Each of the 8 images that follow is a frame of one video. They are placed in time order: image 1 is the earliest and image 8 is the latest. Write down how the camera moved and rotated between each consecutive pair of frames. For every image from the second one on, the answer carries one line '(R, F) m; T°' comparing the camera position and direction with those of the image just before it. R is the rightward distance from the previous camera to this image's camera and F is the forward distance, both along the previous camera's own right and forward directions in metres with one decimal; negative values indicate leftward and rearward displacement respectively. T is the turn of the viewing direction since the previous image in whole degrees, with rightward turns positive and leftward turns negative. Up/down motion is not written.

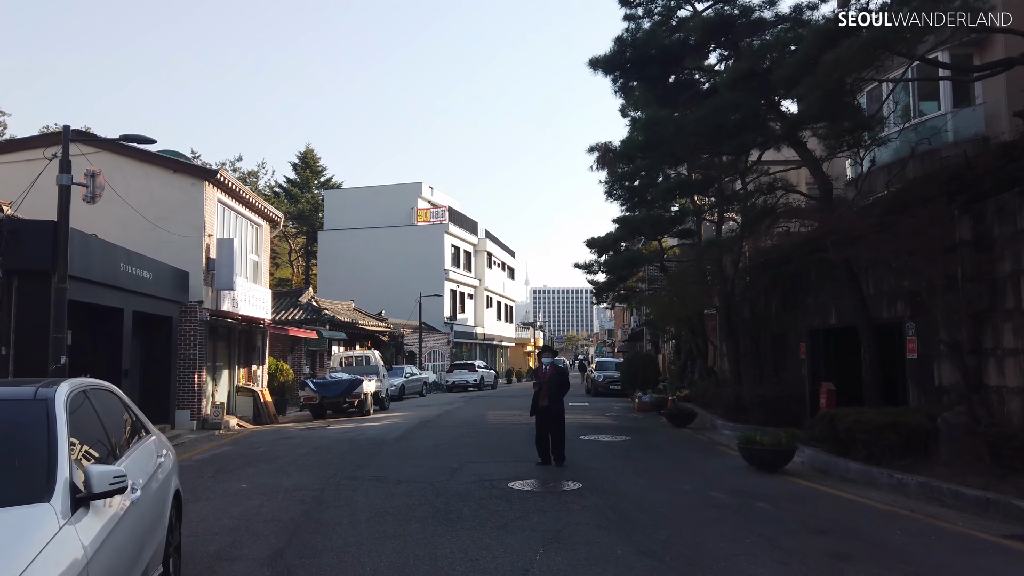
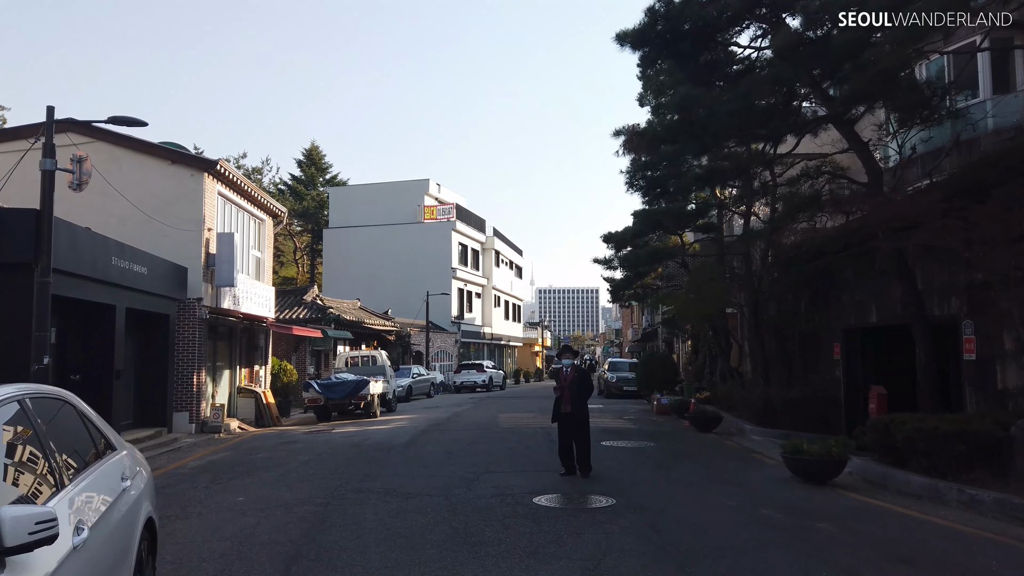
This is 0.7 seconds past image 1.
(-0.2, +1.0) m; 0°
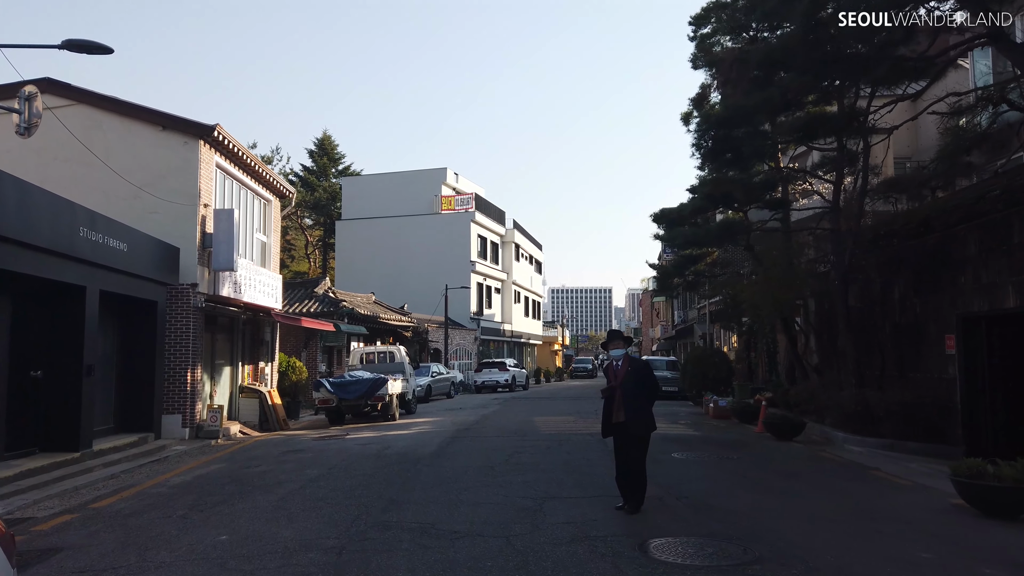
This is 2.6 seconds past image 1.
(-0.7, +2.6) m; -1°
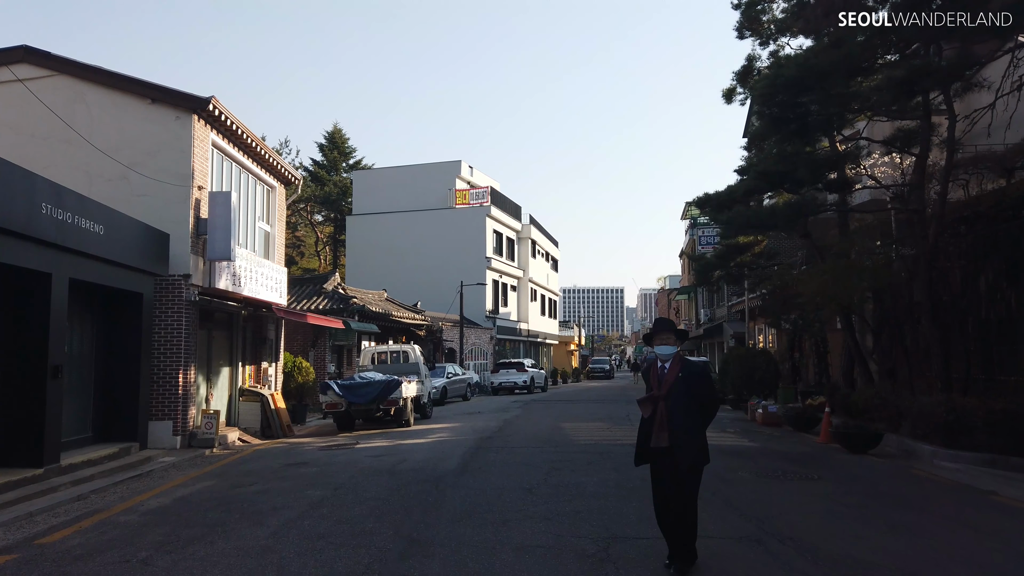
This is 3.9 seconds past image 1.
(-0.4, +1.8) m; -1°
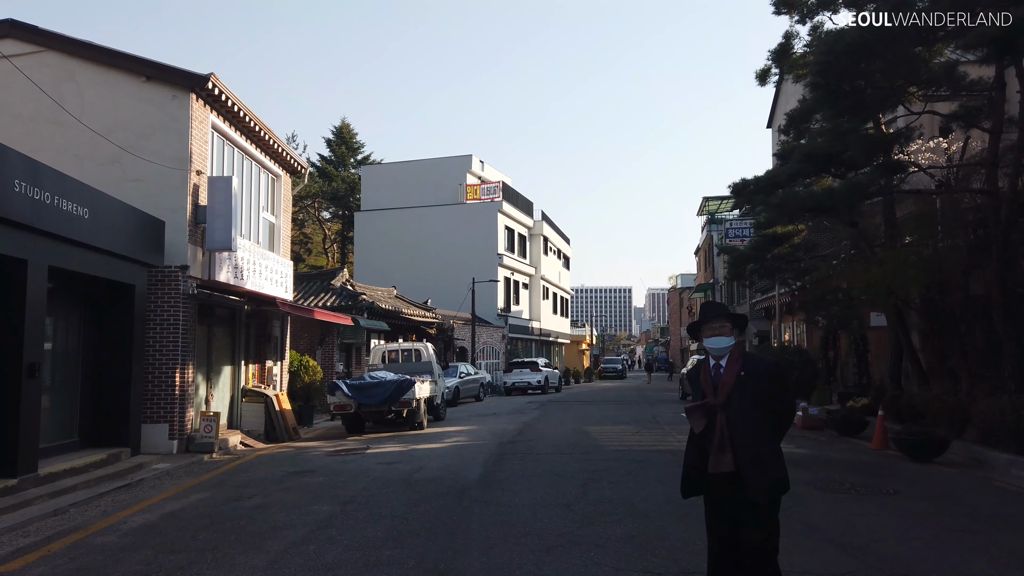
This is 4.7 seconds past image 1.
(-0.3, +1.2) m; -1°
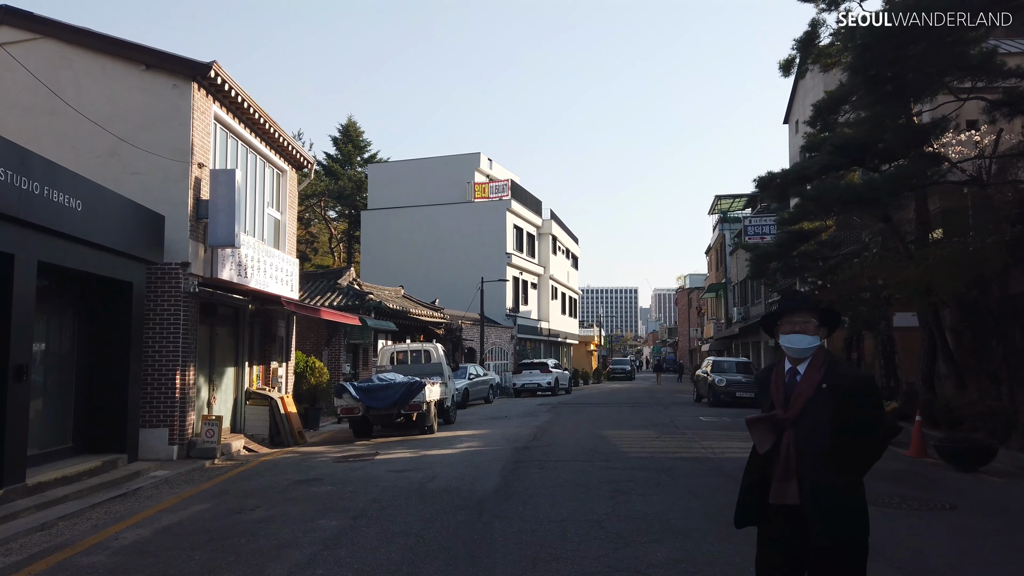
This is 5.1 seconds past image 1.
(-0.2, +0.6) m; 0°
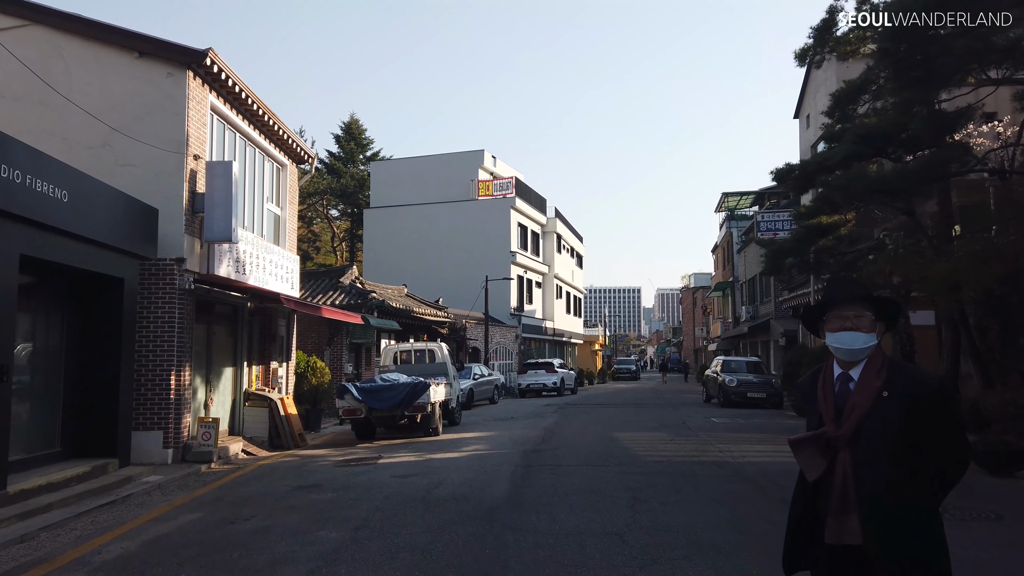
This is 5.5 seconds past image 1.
(-0.1, +0.5) m; 0°
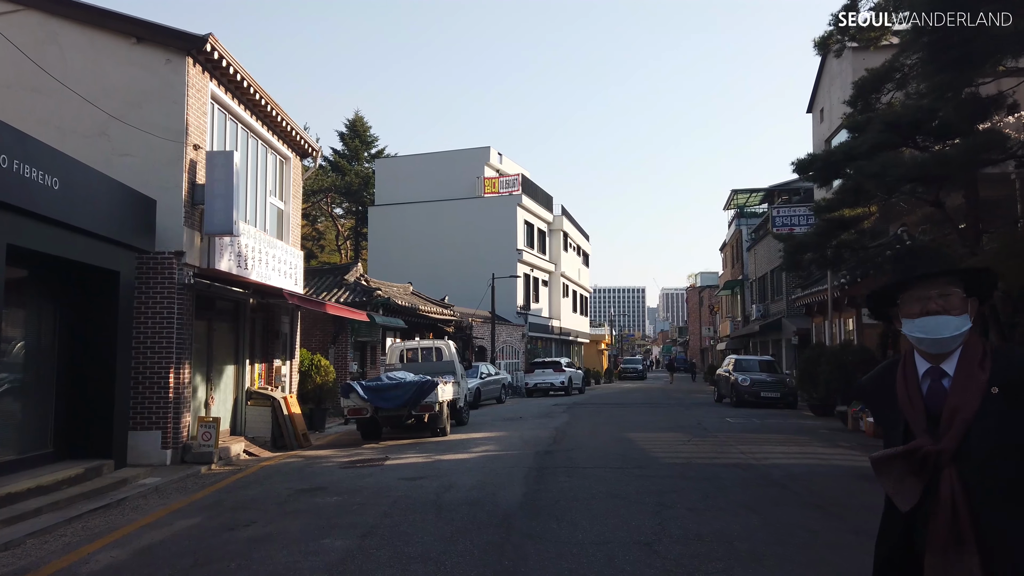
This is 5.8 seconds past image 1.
(-0.1, +0.5) m; 0°
